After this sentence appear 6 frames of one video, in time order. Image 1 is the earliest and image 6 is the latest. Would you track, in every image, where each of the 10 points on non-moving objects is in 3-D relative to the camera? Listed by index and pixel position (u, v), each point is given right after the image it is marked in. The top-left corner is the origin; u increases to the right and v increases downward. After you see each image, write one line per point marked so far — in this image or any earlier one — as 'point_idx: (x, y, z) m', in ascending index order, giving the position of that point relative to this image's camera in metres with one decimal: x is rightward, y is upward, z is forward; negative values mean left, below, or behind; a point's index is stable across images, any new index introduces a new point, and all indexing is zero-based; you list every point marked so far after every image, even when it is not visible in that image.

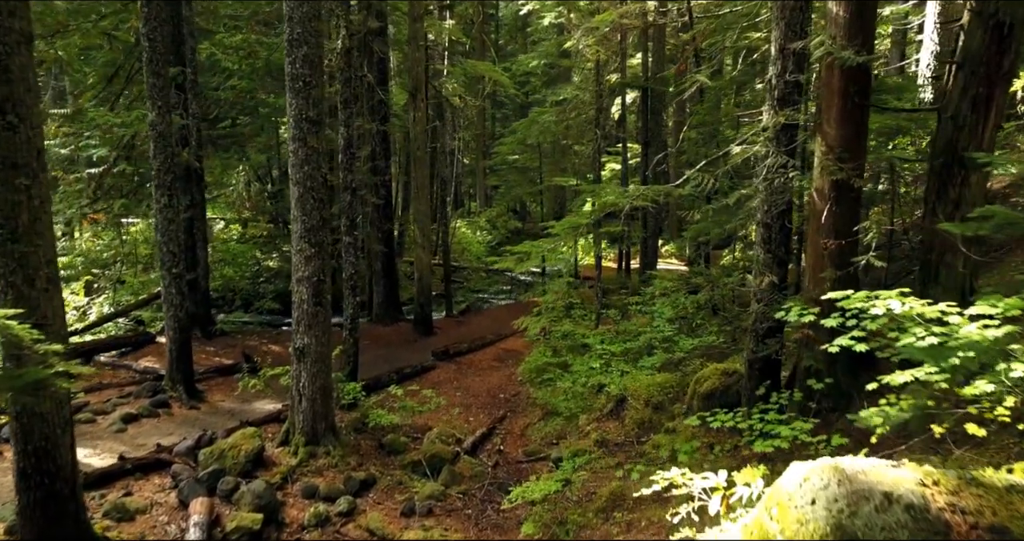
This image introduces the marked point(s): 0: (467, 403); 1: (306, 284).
0: (-0.9, -2.5, +11.2) m
1: (-2.9, -0.2, +8.3) m
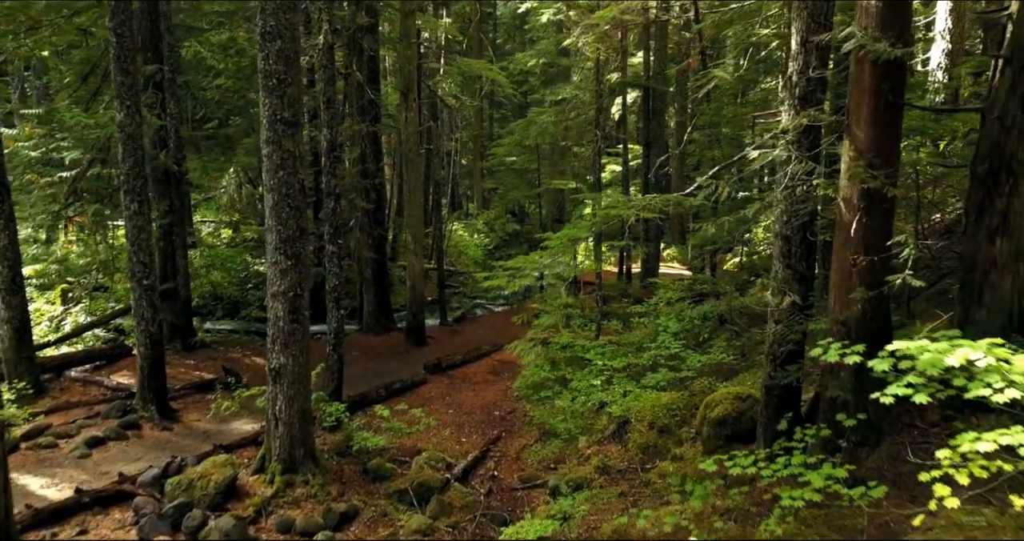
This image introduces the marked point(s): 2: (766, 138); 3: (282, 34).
0: (-0.9, -2.7, +10.6) m
1: (-3.0, -0.4, +7.6) m
2: (+2.6, +1.4, +6.2) m
3: (-2.8, +2.8, +7.1) m
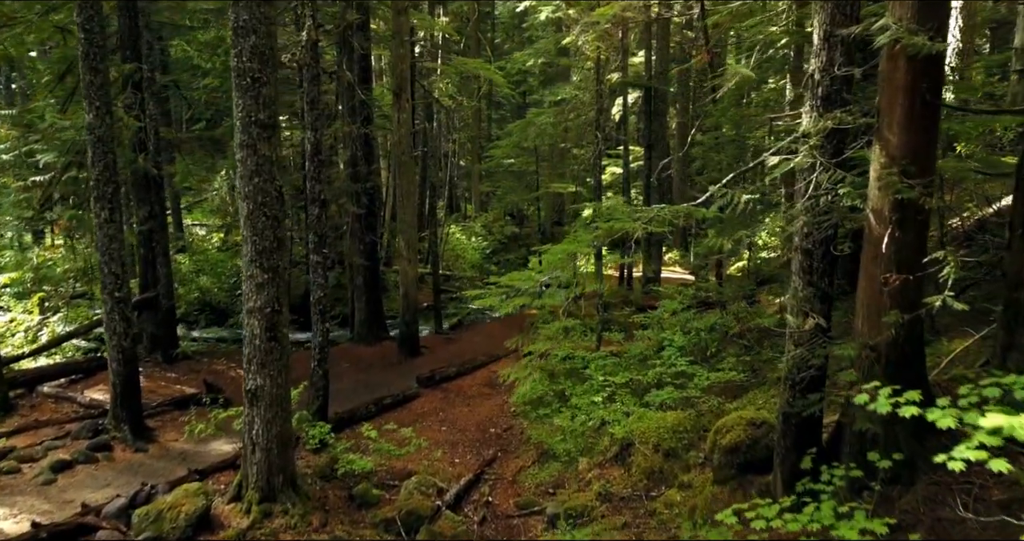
0: (-1.0, -2.9, +10.0) m
1: (-3.0, -0.5, +7.0) m
2: (+2.6, +1.2, +5.6) m
3: (-2.8, +2.7, +6.6) m
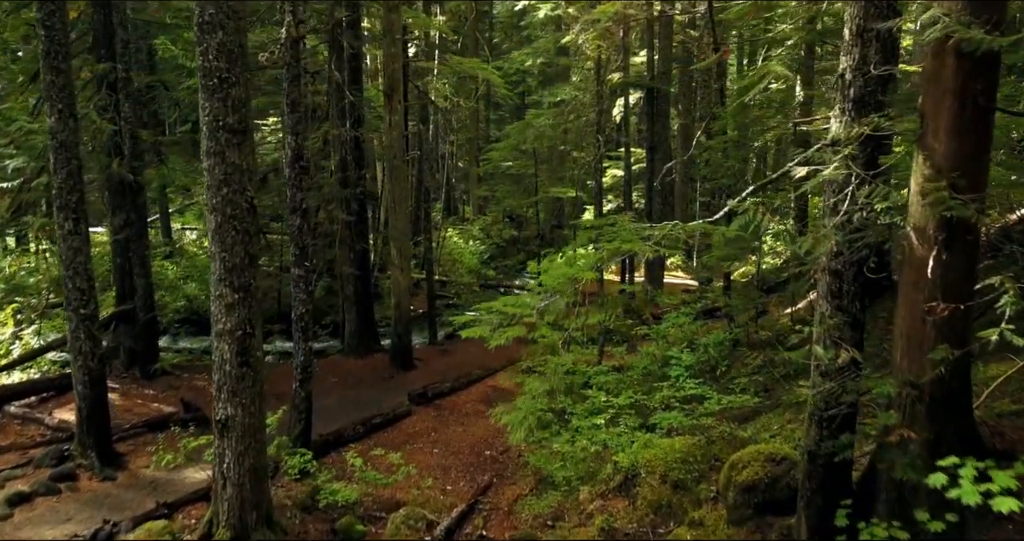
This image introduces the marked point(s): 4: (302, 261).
0: (-1.1, -3.1, +9.4) m
1: (-3.1, -0.7, +6.4) m
2: (+2.5, +1.0, +5.0) m
3: (-2.9, +2.5, +6.0) m
4: (-3.1, +0.1, +8.6) m
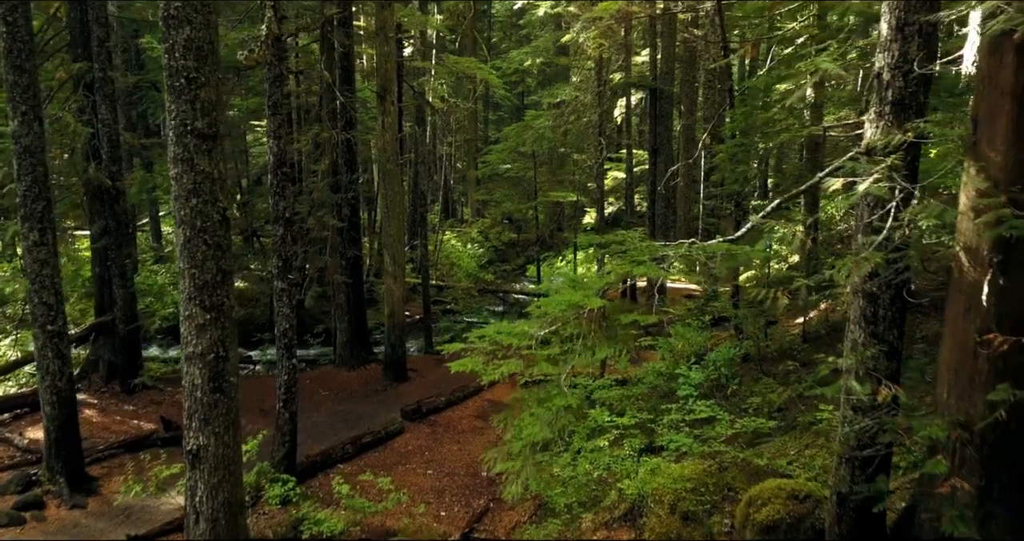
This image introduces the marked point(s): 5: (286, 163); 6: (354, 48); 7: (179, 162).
0: (-1.1, -3.2, +8.8) m
1: (-3.1, -0.9, +5.9) m
2: (+2.5, +0.8, +4.4) m
3: (-2.9, +2.3, +5.4) m
4: (-3.1, 0.0, +8.1) m
5: (-3.1, +1.5, +8.2) m
6: (-3.4, +4.7, +12.7) m
7: (-3.2, +1.0, +5.7) m
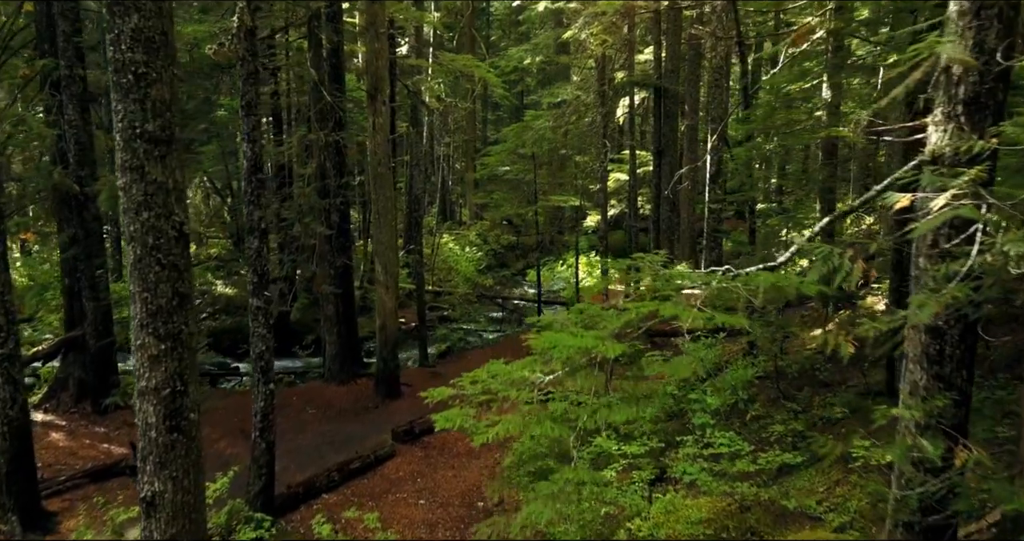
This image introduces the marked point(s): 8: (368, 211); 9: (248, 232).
0: (-1.1, -3.4, +8.1) m
1: (-3.1, -1.1, +5.2) m
2: (+2.5, +0.6, +3.7) m
3: (-2.9, +2.1, +4.7) m
4: (-3.1, -0.2, +7.4) m
5: (-3.1, +1.3, +7.5) m
6: (-3.4, +4.6, +11.9) m
7: (-3.2, +0.8, +5.0) m
8: (-3.7, +1.5, +15.2) m
9: (-3.3, +0.5, +7.3) m
